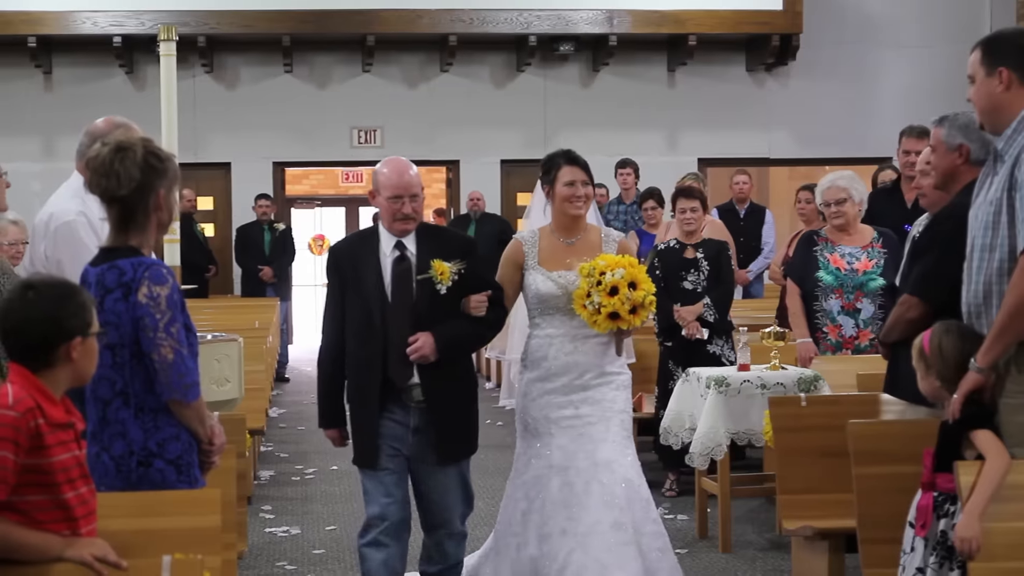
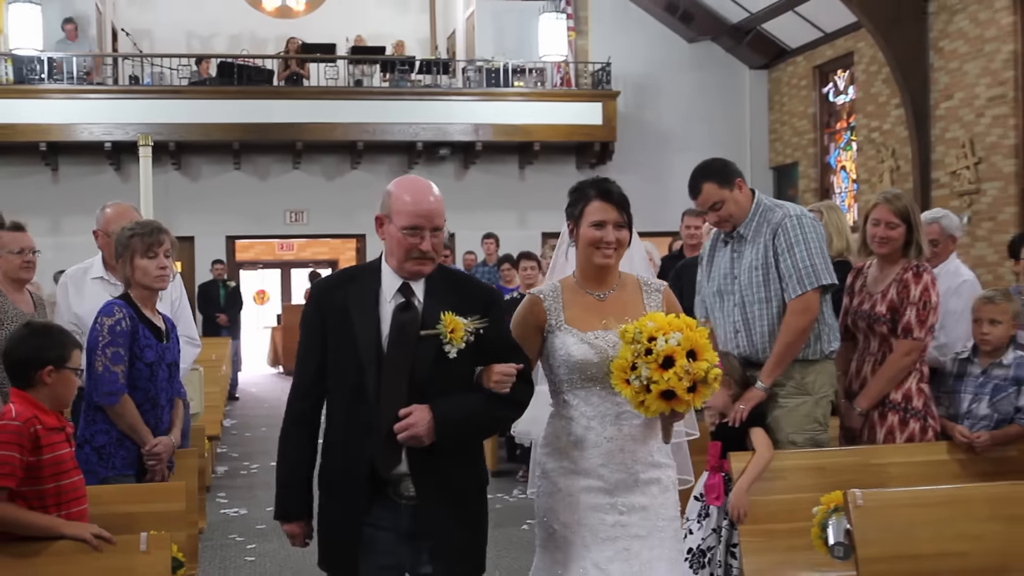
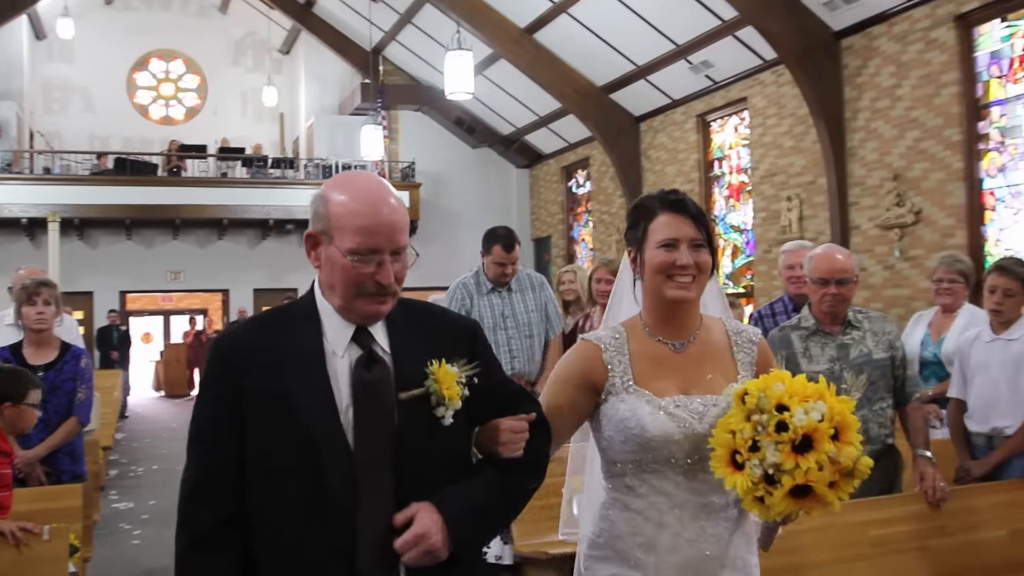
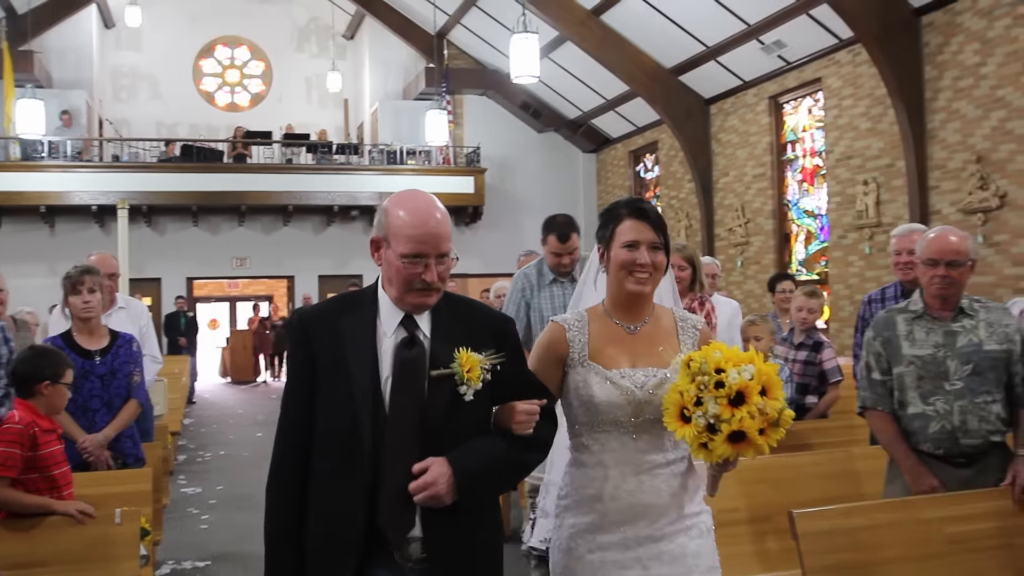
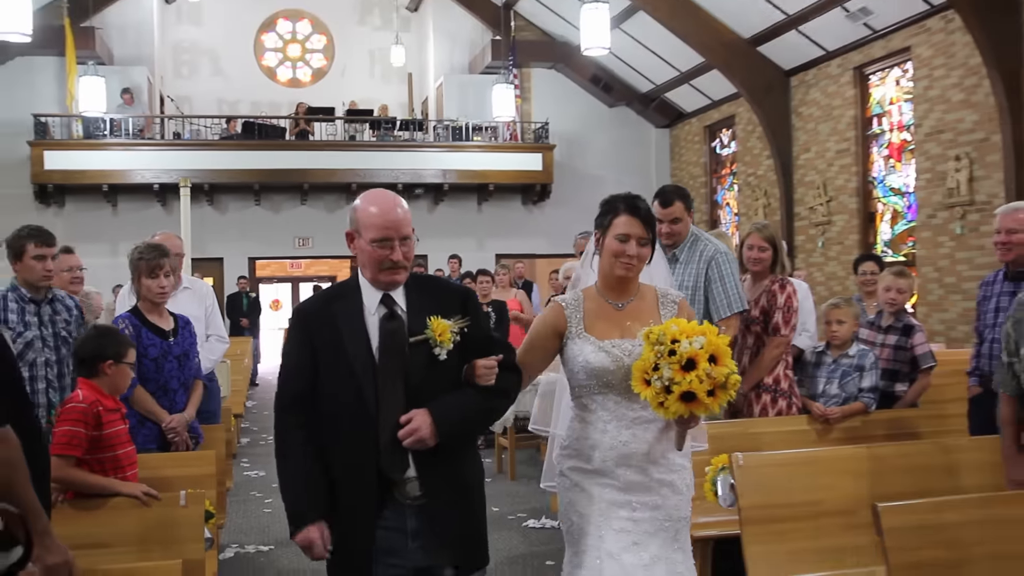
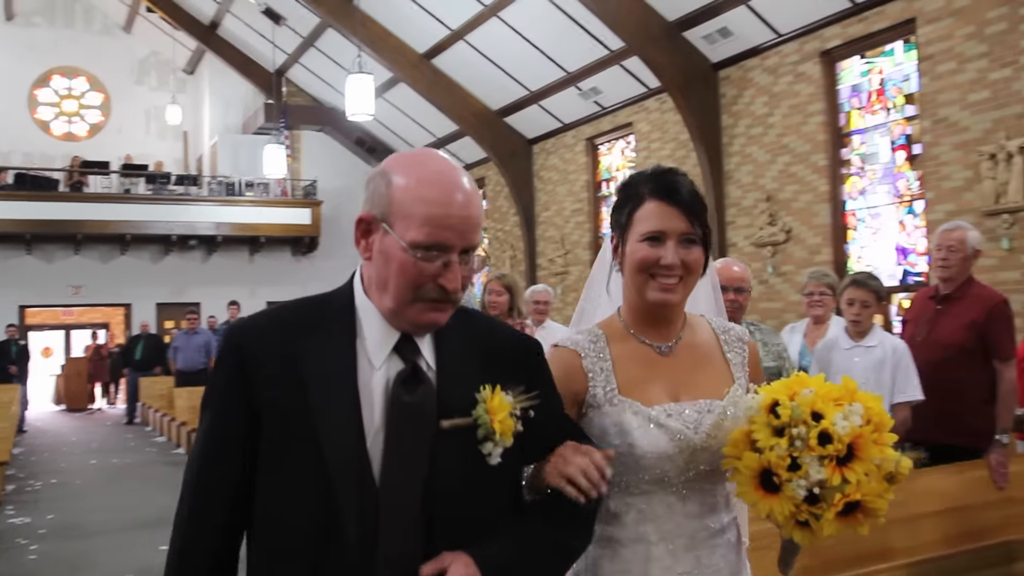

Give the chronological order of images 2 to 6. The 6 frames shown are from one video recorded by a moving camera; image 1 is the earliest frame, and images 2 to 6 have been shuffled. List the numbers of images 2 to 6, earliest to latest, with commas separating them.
2, 5, 4, 3, 6
